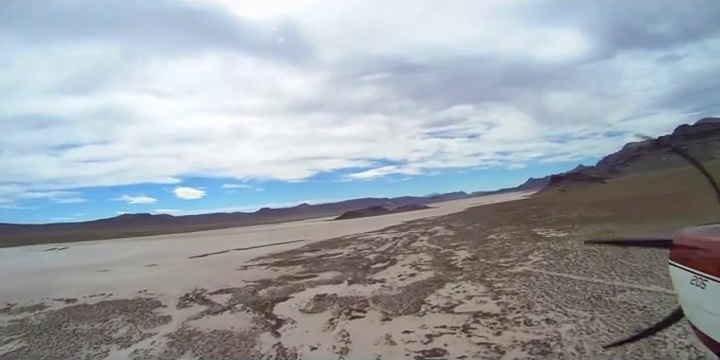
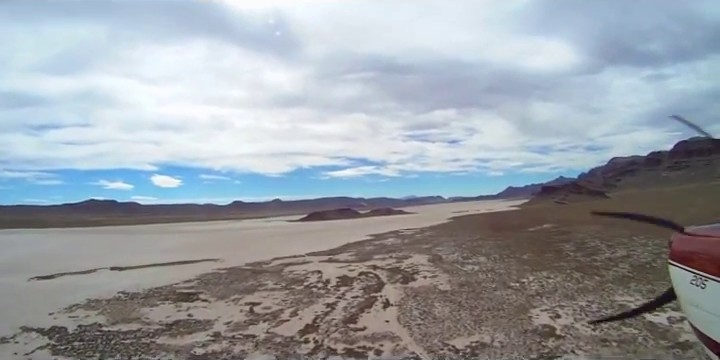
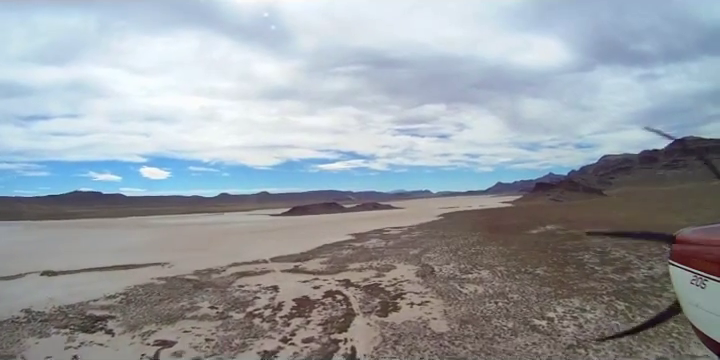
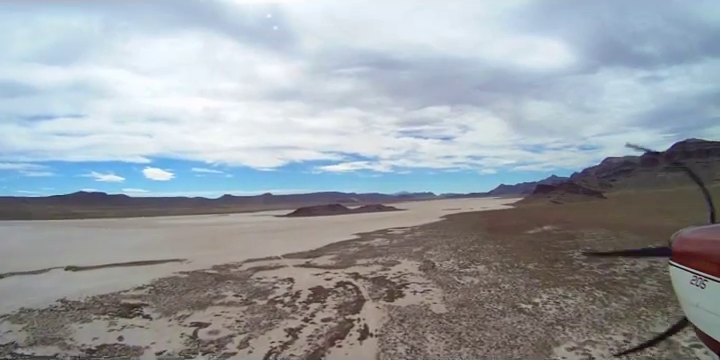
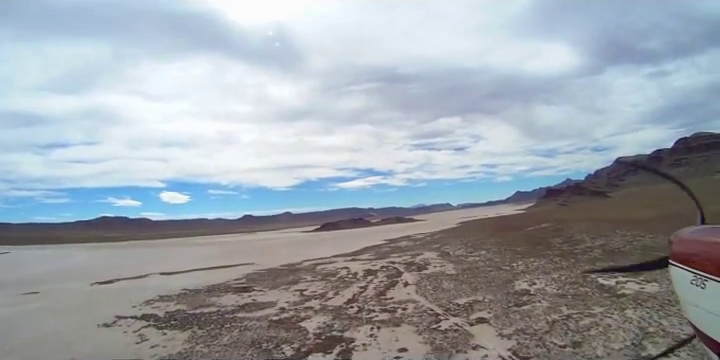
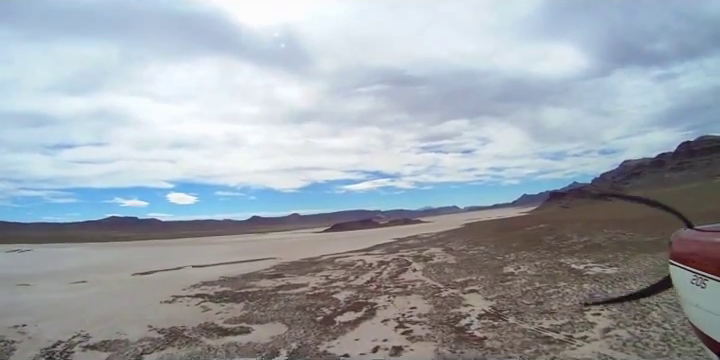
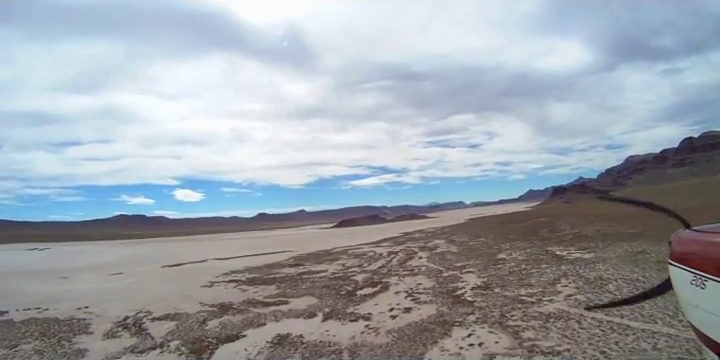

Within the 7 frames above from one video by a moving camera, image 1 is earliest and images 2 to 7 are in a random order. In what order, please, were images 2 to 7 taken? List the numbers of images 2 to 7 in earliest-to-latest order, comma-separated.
7, 6, 5, 2, 4, 3
